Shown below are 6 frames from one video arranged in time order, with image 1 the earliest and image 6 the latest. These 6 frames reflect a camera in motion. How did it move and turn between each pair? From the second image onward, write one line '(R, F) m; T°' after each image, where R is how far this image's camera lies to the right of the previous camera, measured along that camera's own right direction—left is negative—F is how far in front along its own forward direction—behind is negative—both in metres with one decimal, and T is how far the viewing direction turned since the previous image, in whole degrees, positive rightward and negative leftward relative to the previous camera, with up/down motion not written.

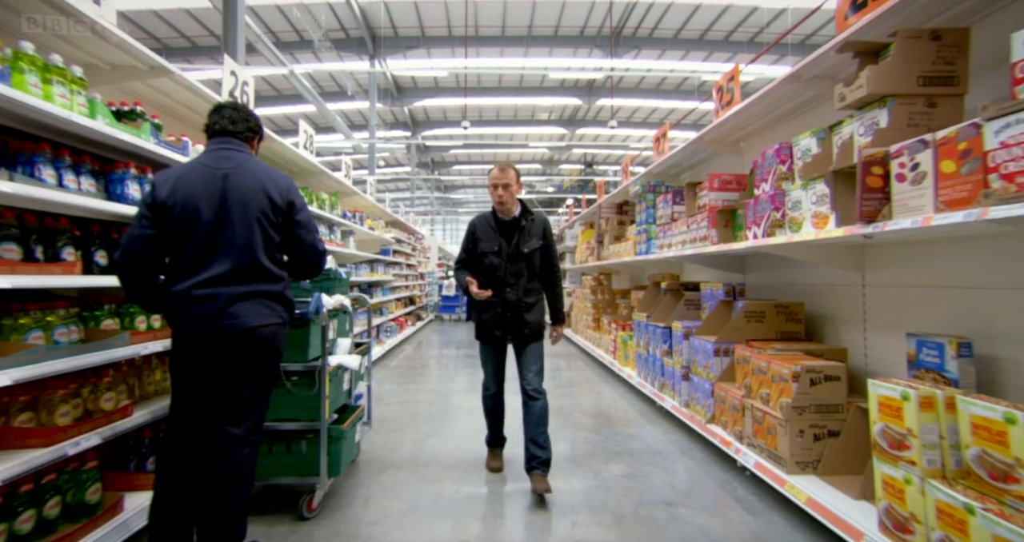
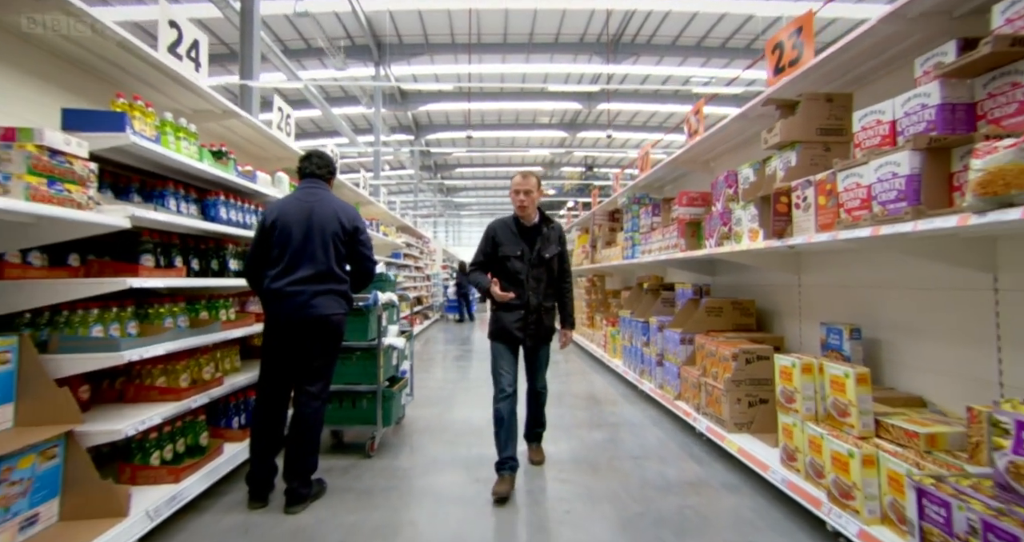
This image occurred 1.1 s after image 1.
(0.0, -0.6) m; 0°
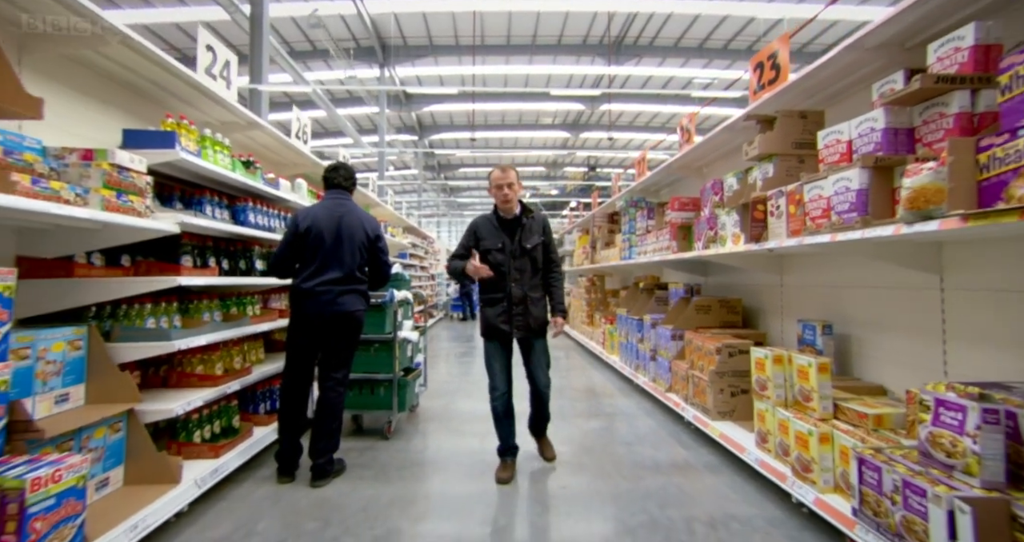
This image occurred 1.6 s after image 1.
(0.0, -0.2) m; 0°
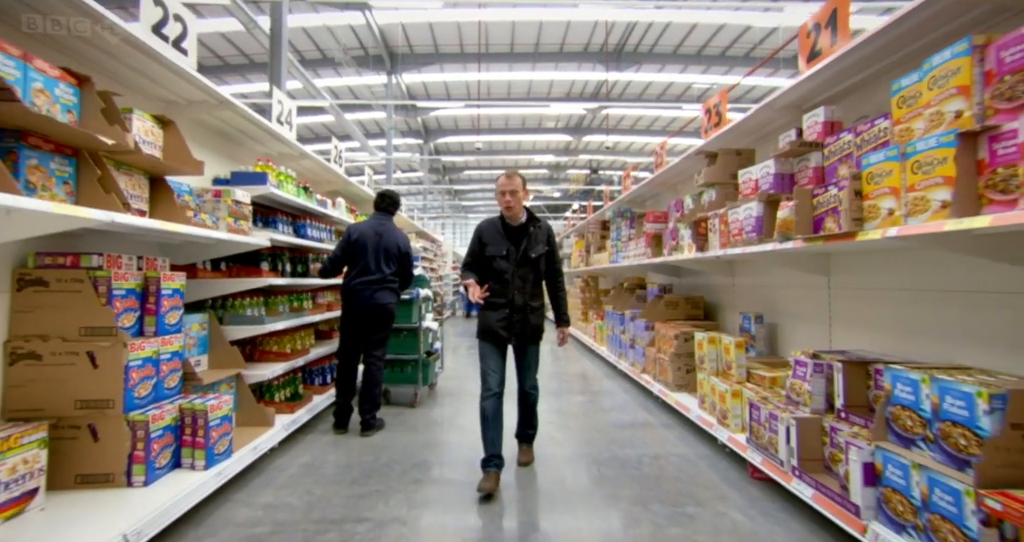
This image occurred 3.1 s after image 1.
(0.0, -0.7) m; 0°
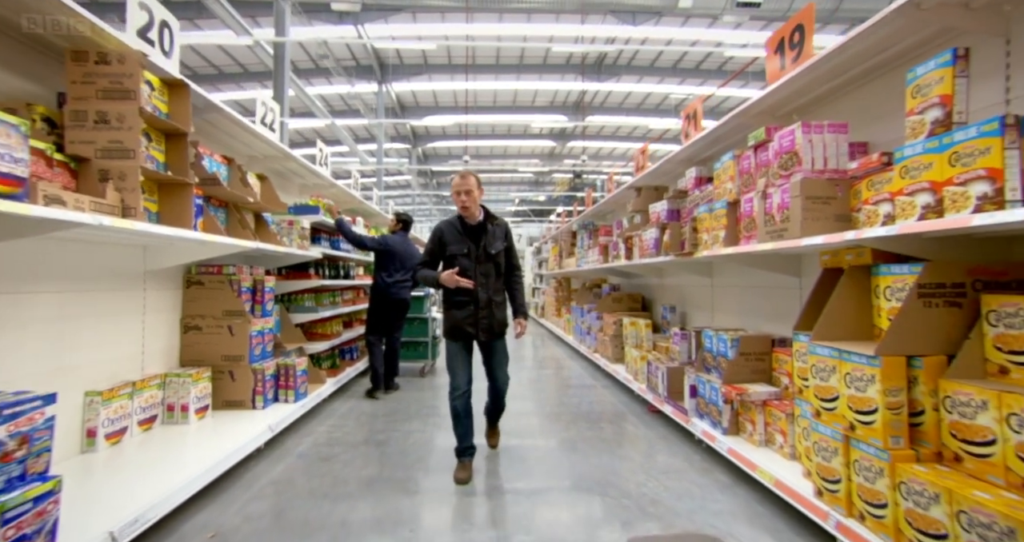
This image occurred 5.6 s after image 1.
(+0.1, -1.0) m; +2°
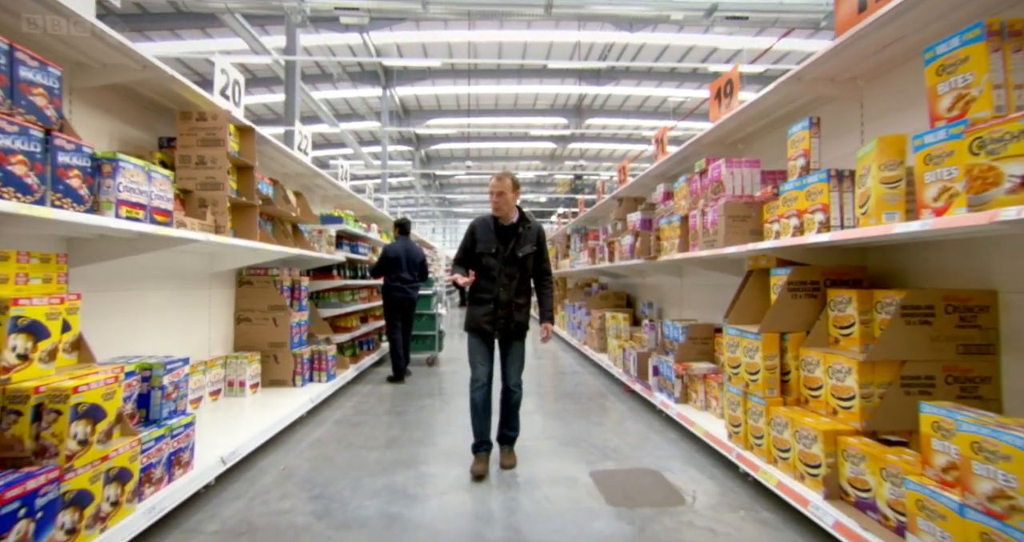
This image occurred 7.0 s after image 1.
(0.0, -0.5) m; 0°
